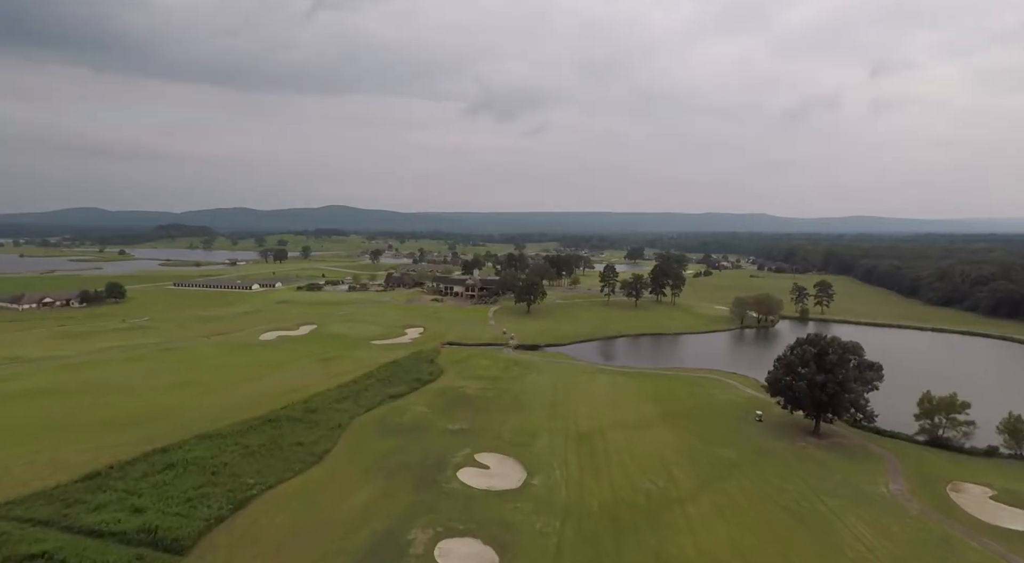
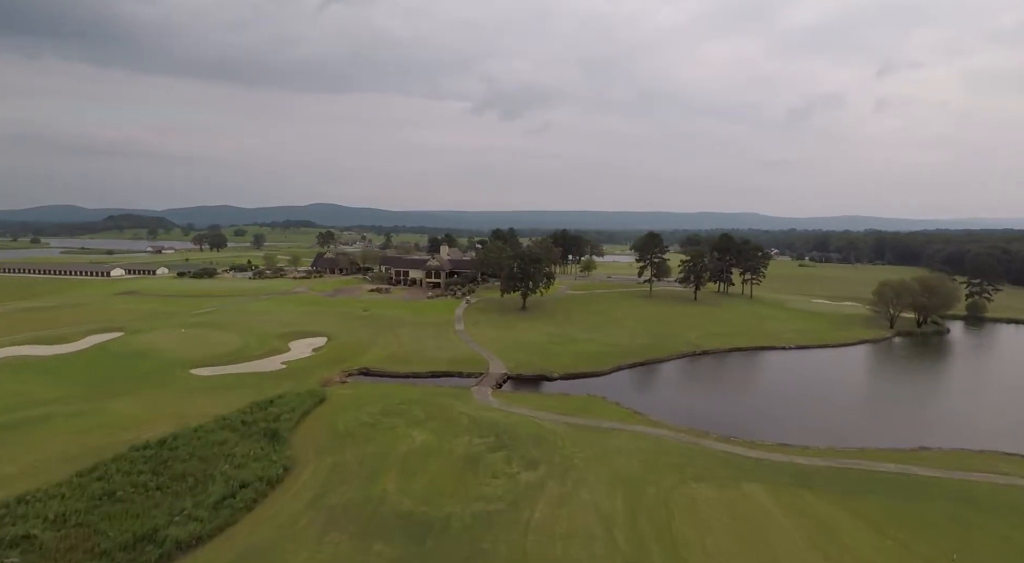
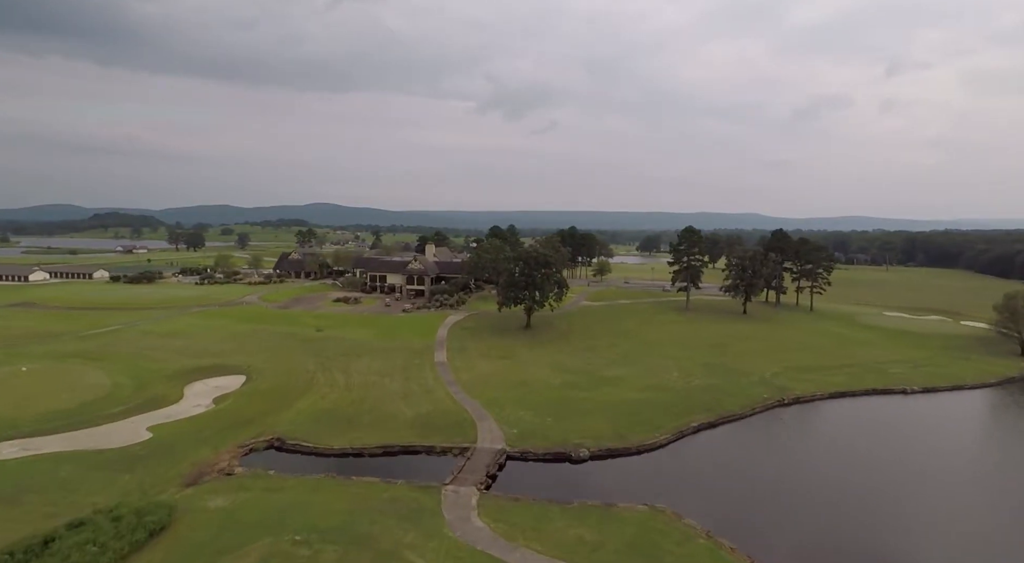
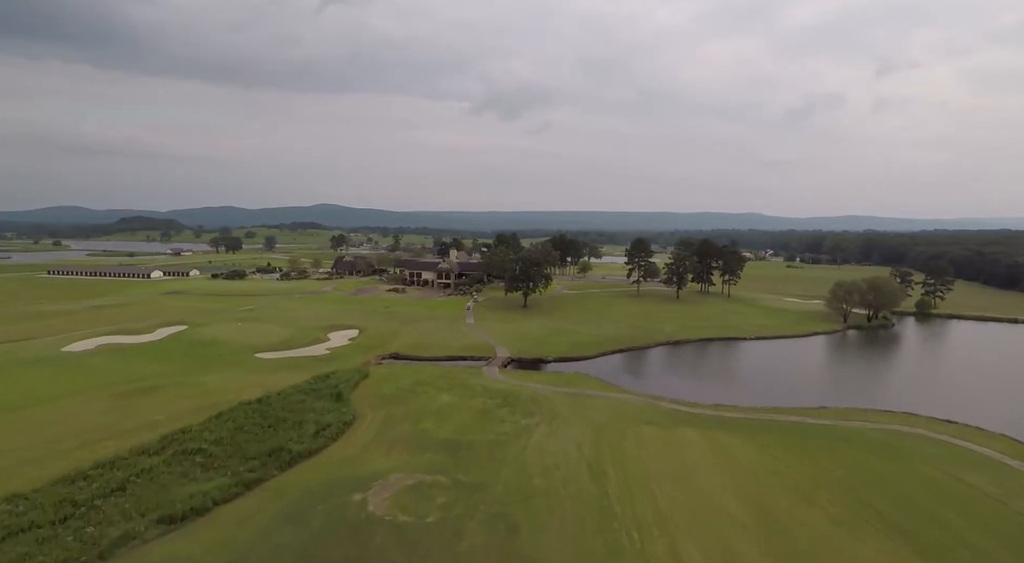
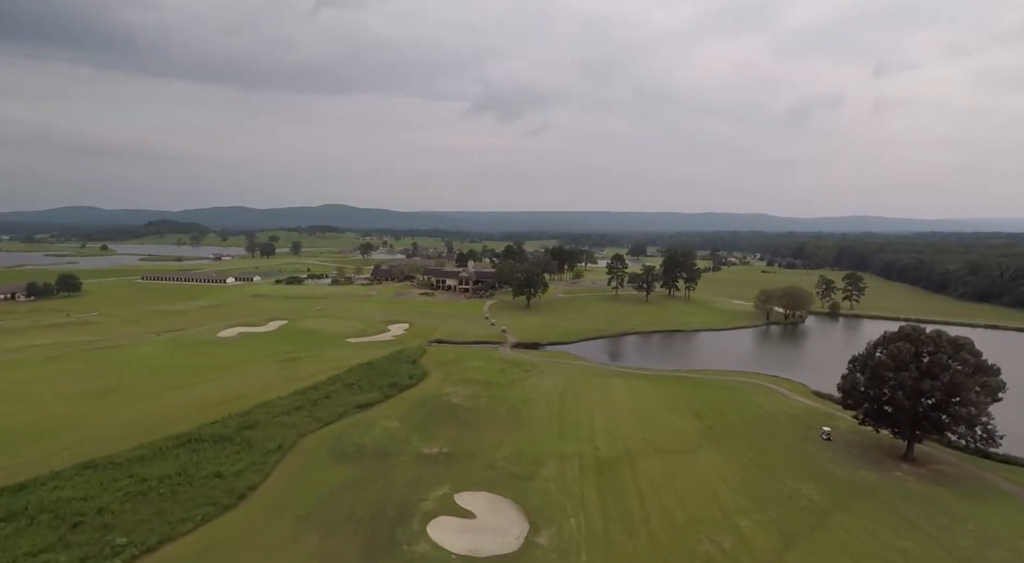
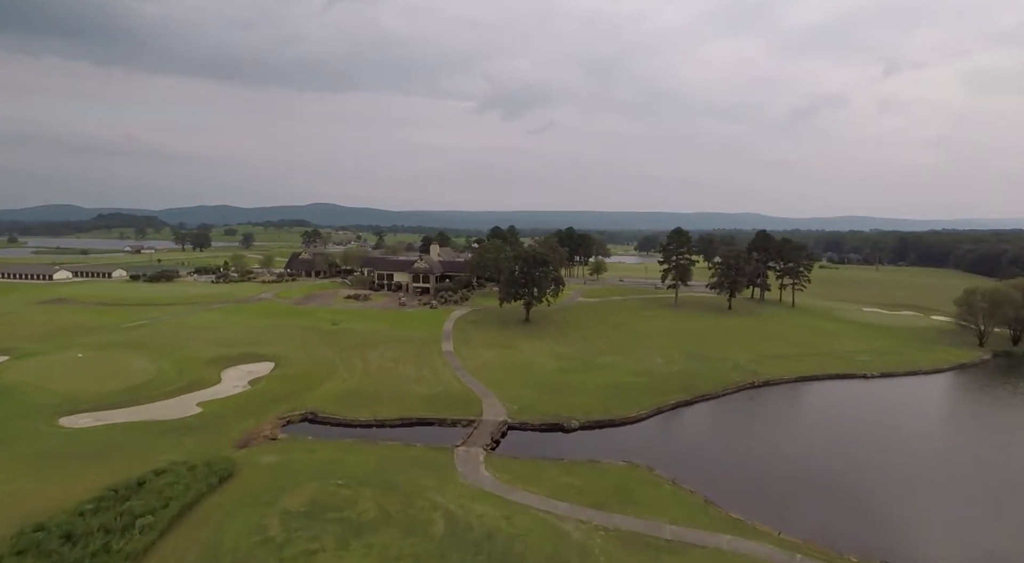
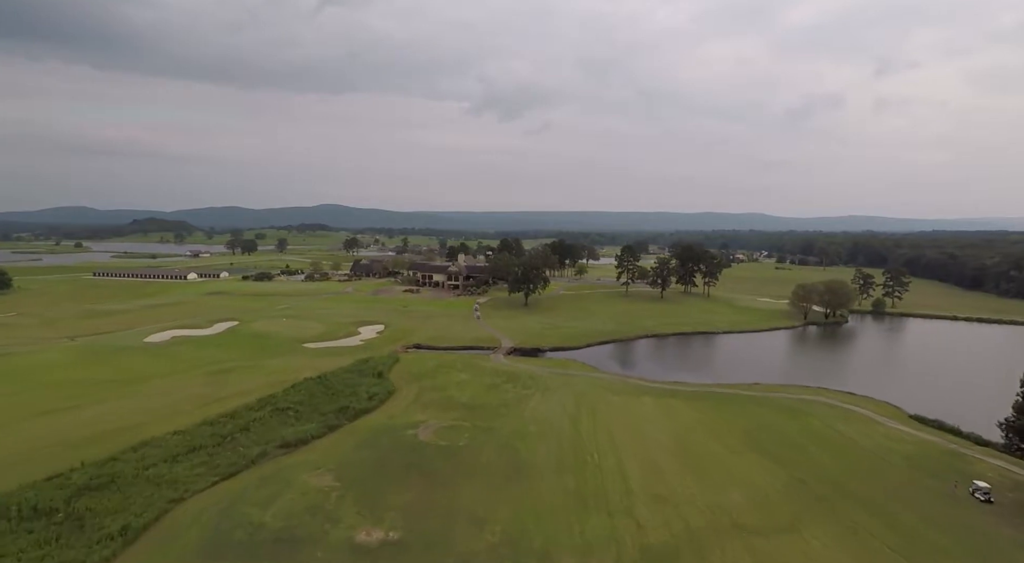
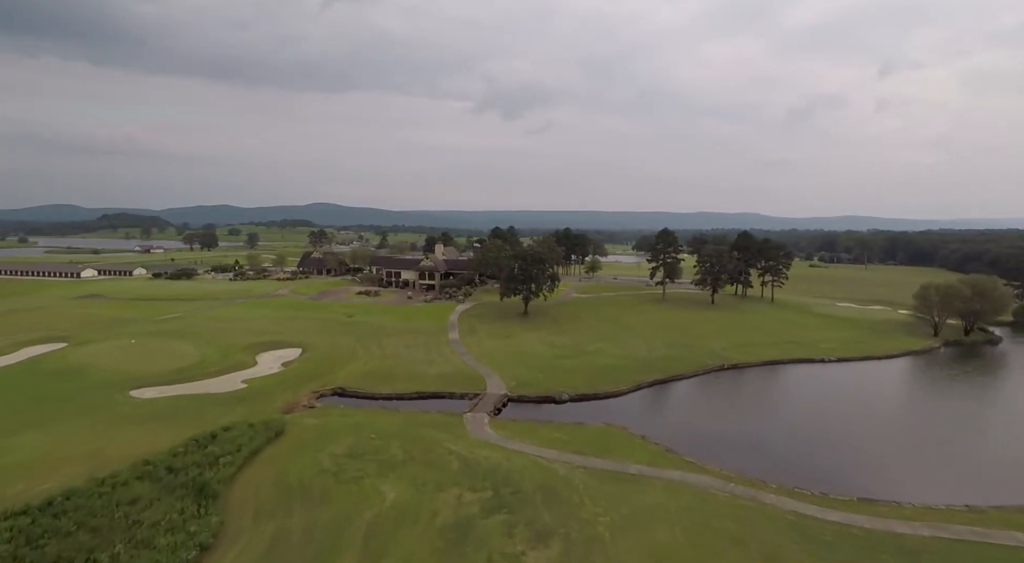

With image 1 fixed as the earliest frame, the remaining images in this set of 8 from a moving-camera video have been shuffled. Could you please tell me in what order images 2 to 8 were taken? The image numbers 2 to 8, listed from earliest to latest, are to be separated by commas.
5, 7, 4, 2, 8, 6, 3
